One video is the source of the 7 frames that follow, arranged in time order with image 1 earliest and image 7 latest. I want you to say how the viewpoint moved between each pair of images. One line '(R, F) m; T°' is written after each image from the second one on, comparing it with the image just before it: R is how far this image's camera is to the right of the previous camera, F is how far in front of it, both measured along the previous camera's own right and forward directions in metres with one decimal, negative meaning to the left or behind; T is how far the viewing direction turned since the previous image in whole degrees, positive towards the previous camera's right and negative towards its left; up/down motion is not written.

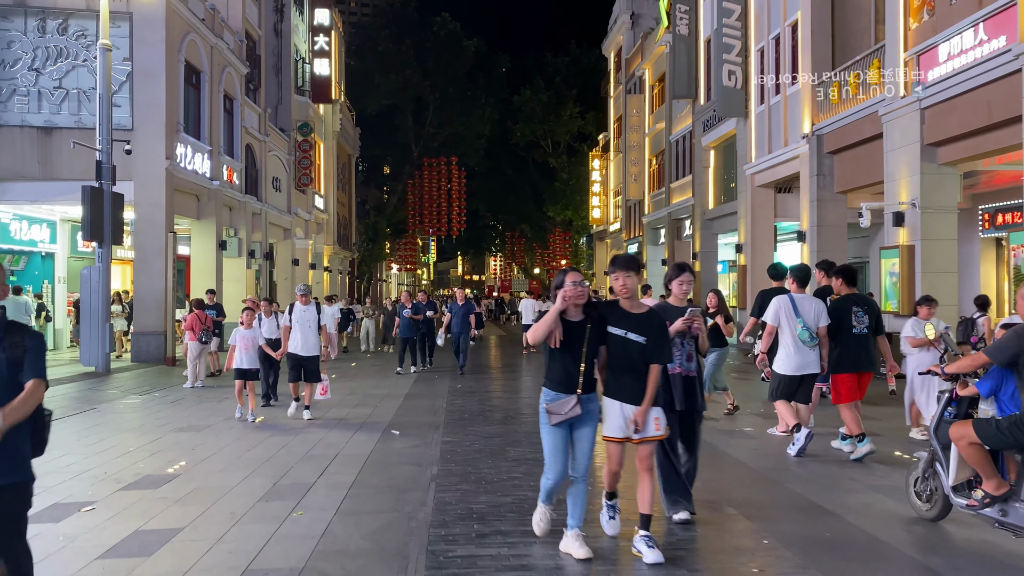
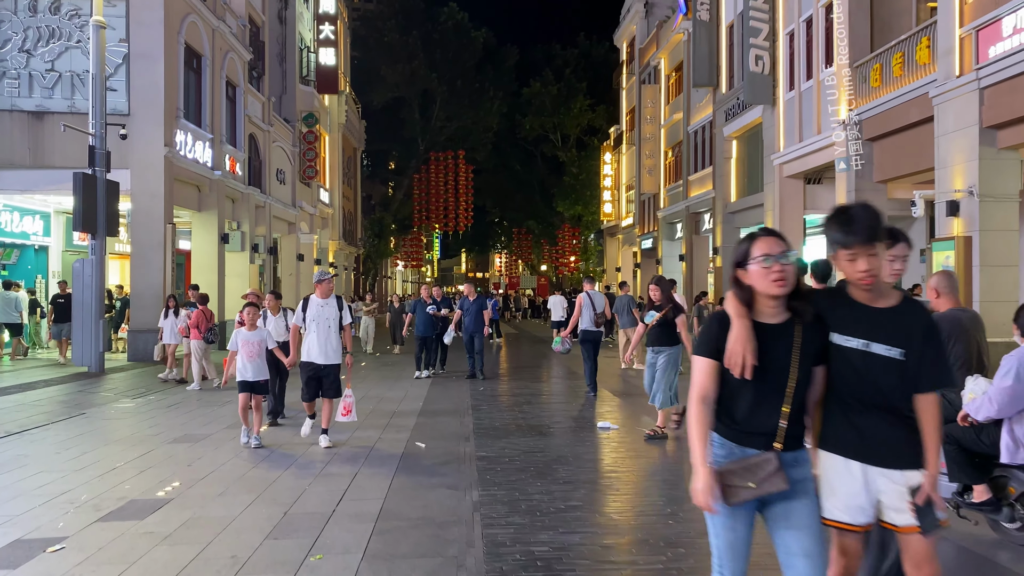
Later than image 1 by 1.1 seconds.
(-0.4, +1.1) m; 0°
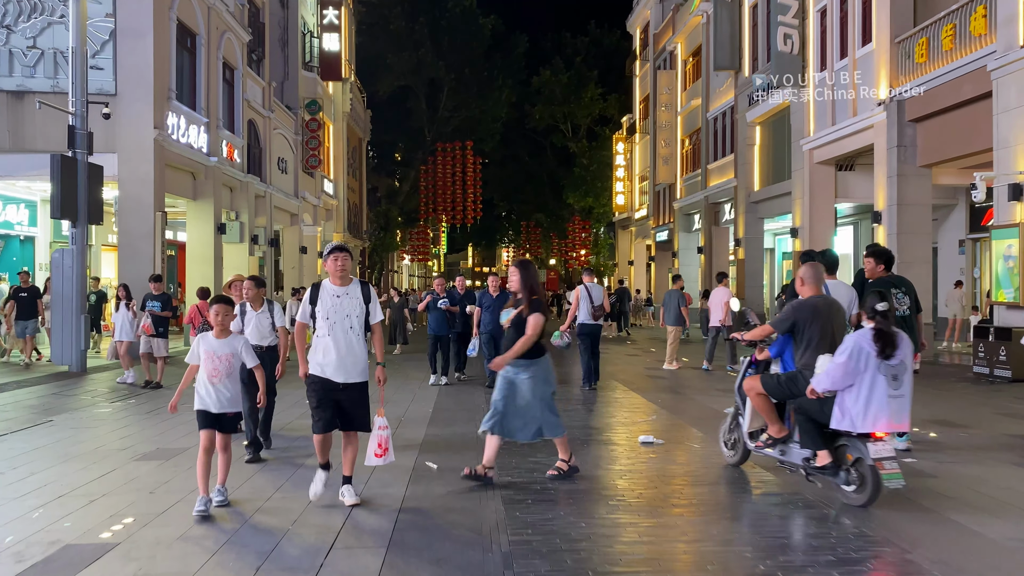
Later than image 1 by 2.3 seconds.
(-0.2, +1.3) m; 0°
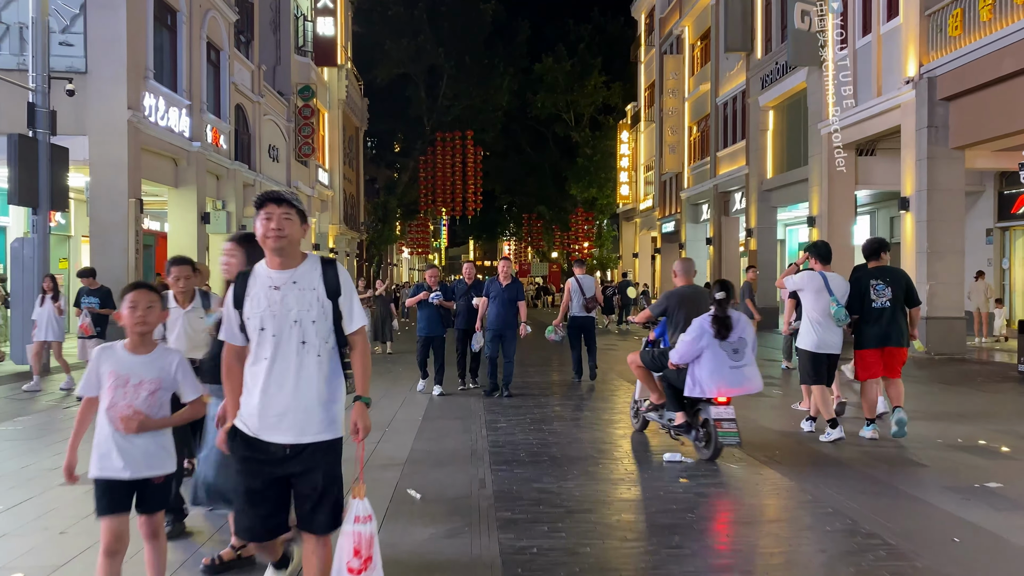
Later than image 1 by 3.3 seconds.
(0.0, +1.2) m; 0°
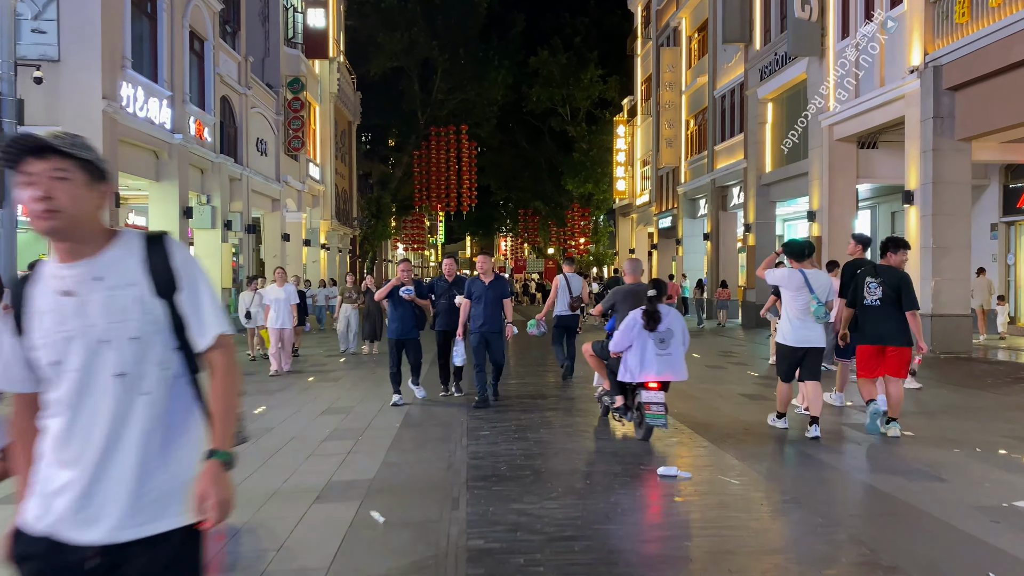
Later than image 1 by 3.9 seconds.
(+0.1, +0.6) m; 0°
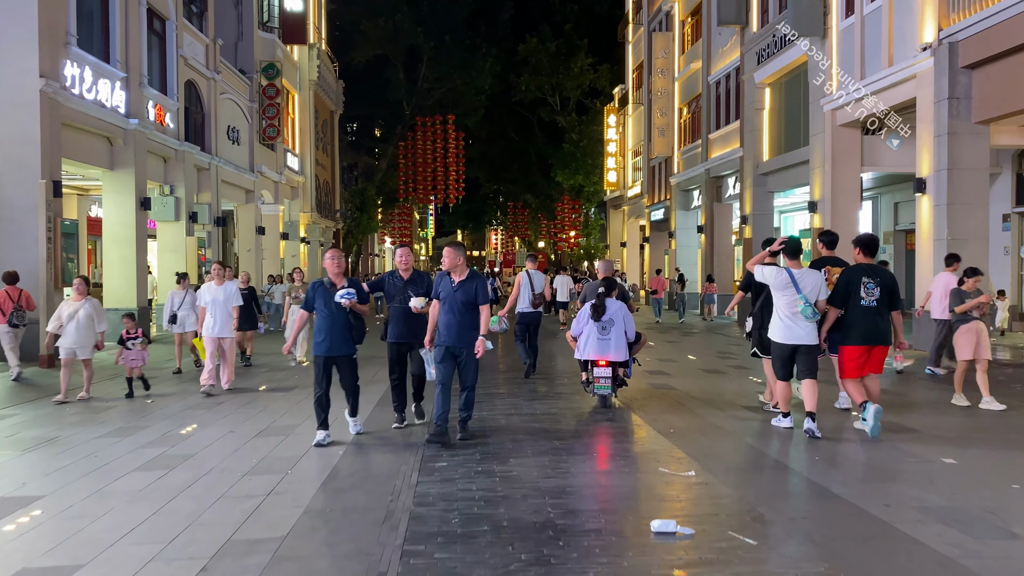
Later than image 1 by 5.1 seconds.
(+0.2, +1.3) m; +1°
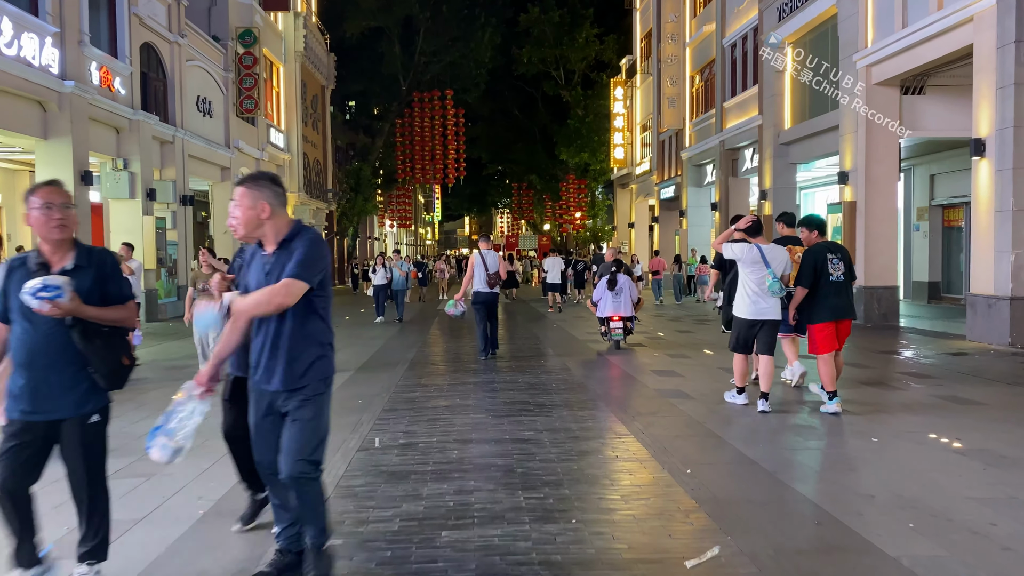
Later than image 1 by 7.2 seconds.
(+0.4, +2.1) m; -1°
